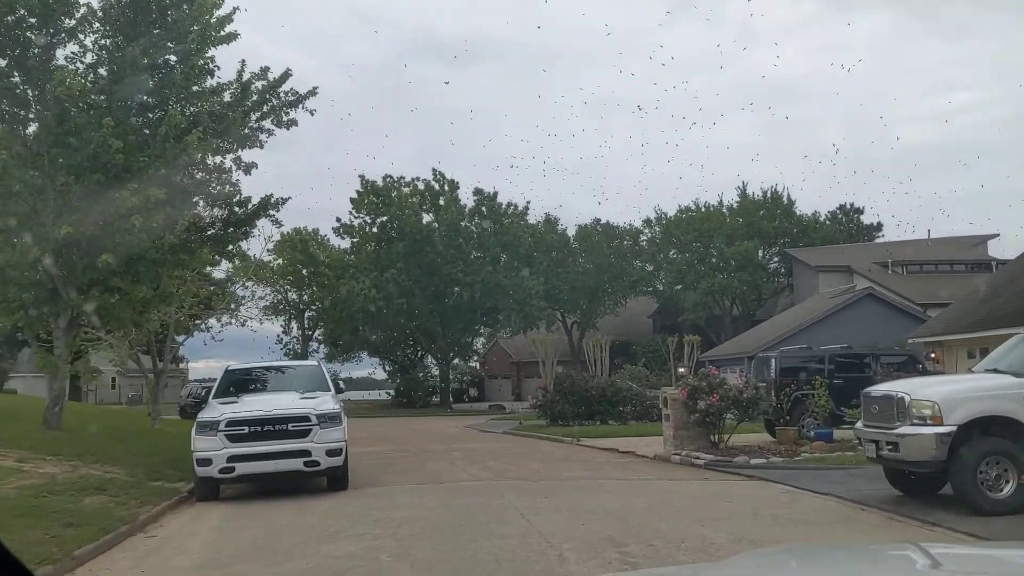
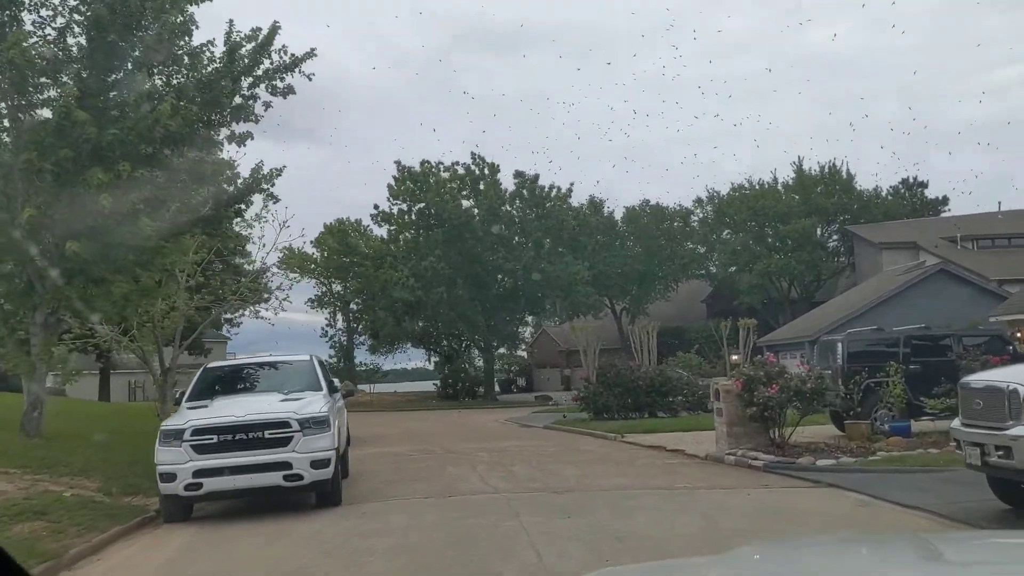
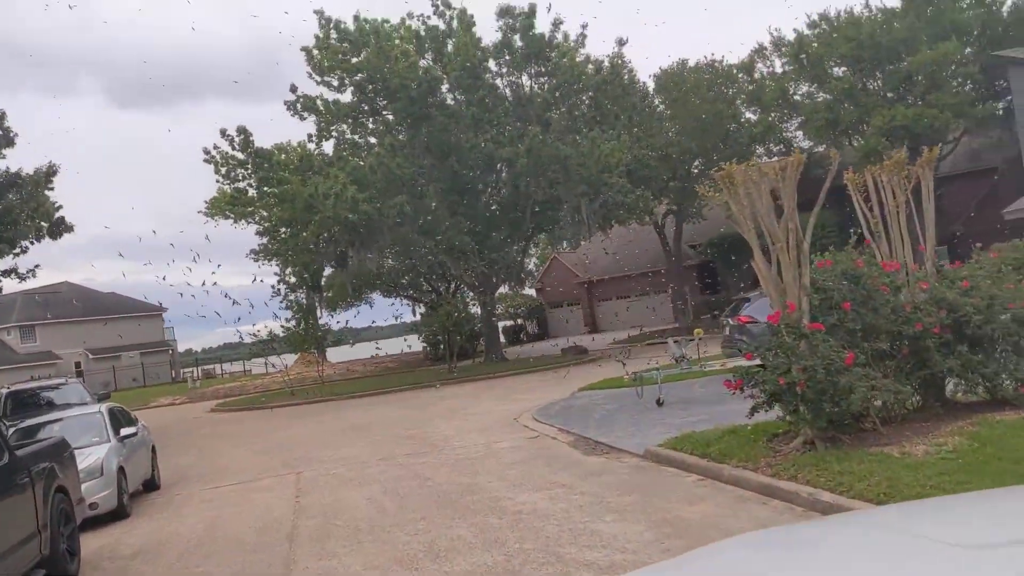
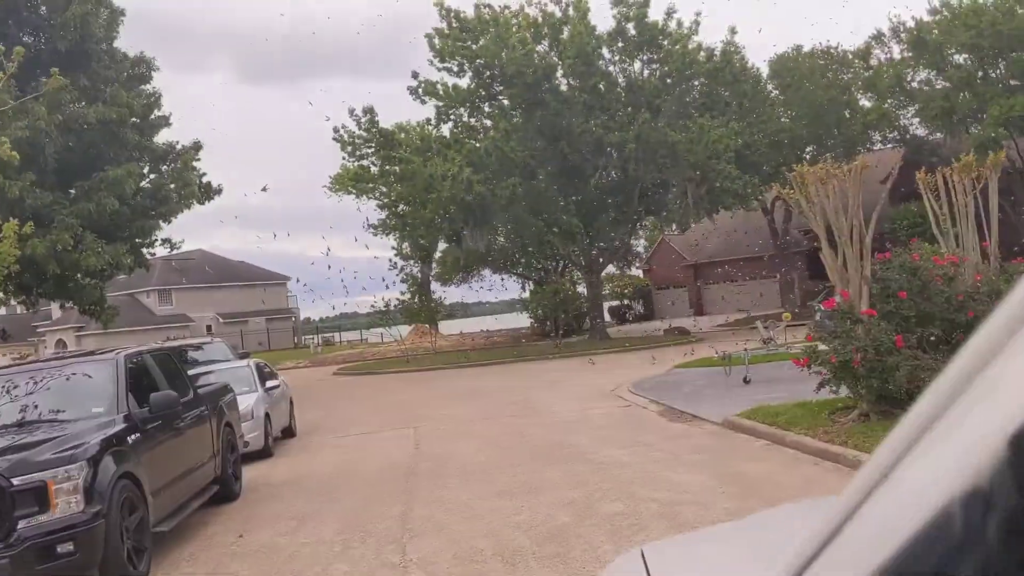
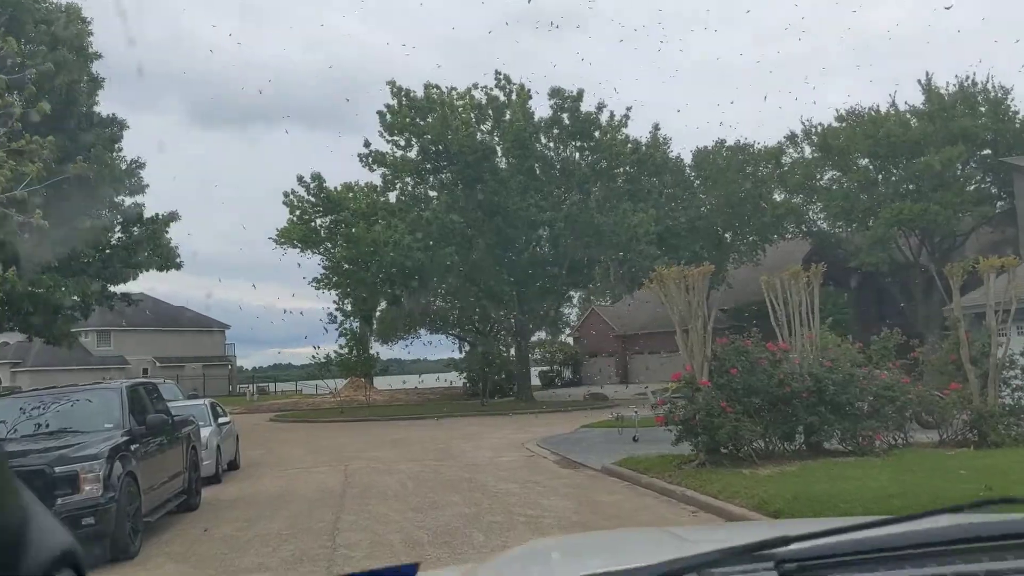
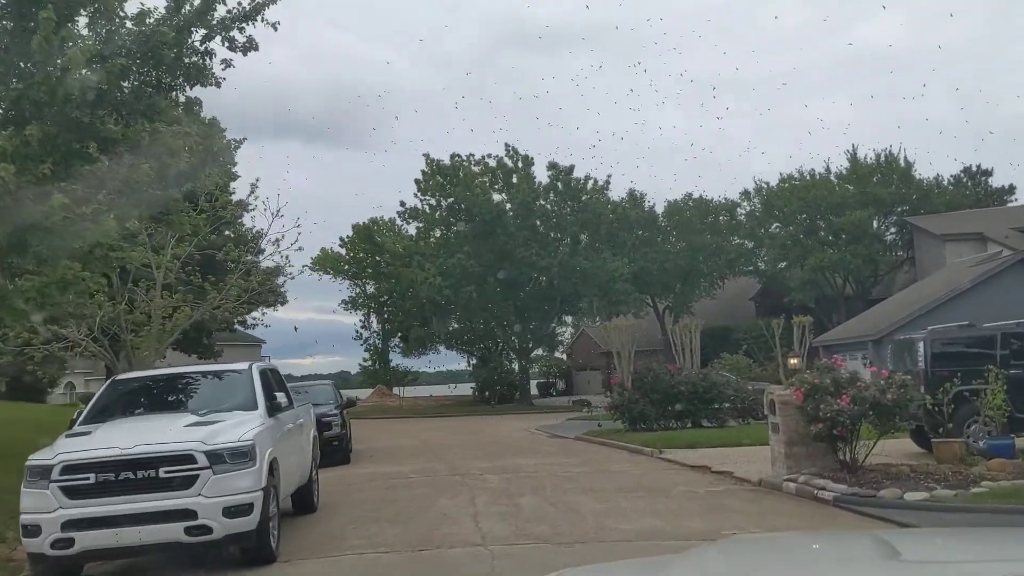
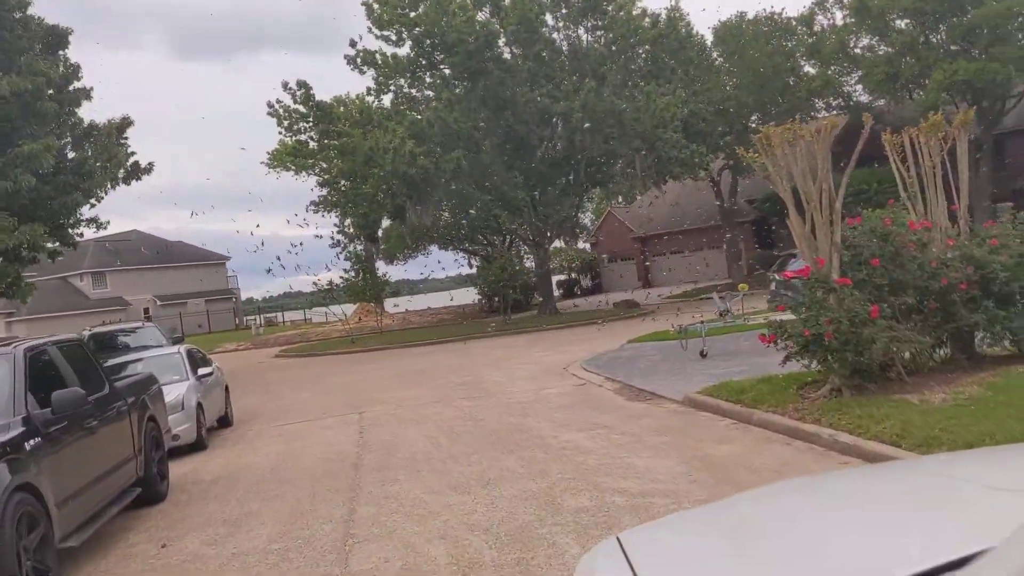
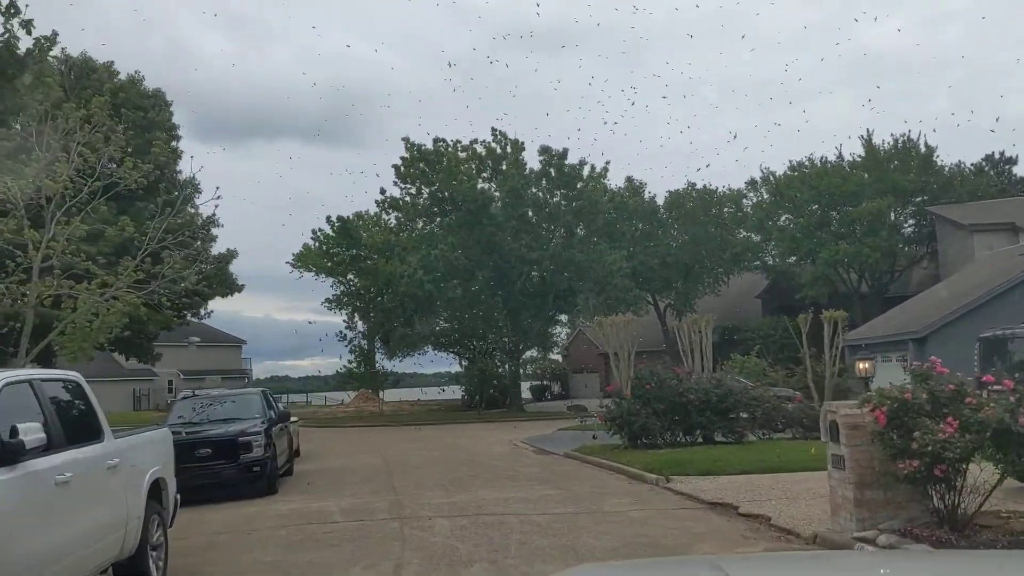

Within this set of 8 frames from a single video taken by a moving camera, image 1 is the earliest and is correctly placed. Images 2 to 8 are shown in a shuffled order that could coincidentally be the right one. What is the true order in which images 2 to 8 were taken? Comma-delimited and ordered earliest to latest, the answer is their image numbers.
2, 6, 8, 5, 4, 7, 3
